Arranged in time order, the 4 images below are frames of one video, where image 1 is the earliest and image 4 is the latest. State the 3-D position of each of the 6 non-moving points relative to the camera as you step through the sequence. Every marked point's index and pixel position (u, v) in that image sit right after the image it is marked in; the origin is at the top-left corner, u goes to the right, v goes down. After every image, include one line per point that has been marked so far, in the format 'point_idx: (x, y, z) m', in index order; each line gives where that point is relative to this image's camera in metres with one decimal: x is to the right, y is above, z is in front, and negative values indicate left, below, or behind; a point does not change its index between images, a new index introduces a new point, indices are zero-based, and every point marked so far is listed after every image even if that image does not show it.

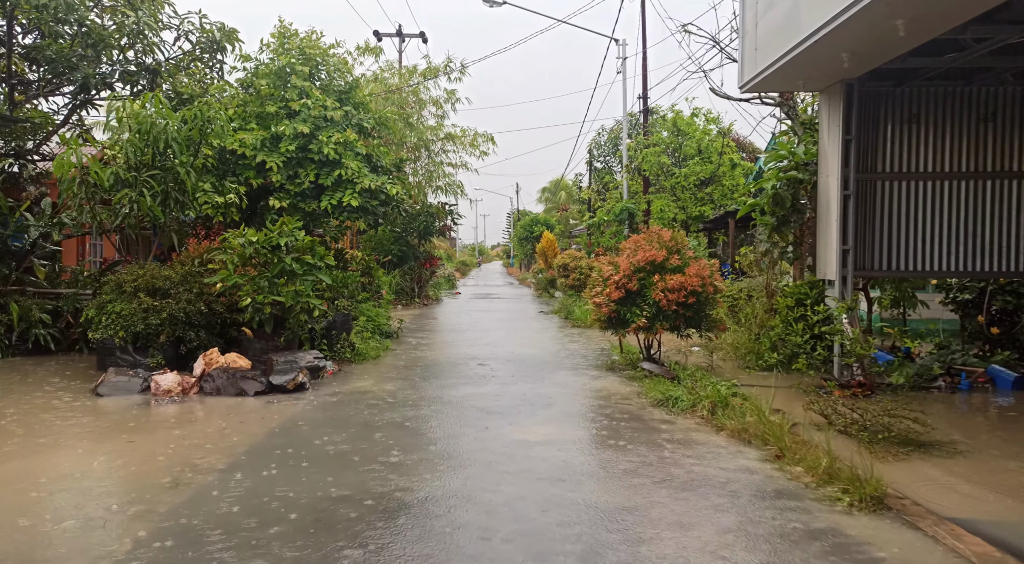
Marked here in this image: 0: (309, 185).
0: (-3.1, +1.5, +10.2) m
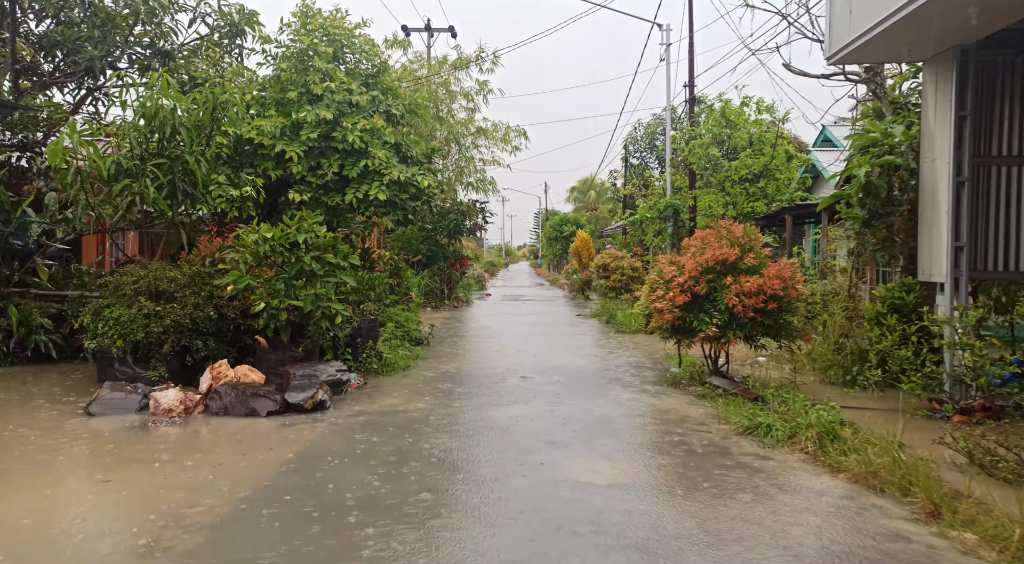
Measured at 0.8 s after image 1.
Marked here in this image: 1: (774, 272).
0: (-2.5, +1.4, +9.2) m
1: (+2.7, +0.1, +7.0) m
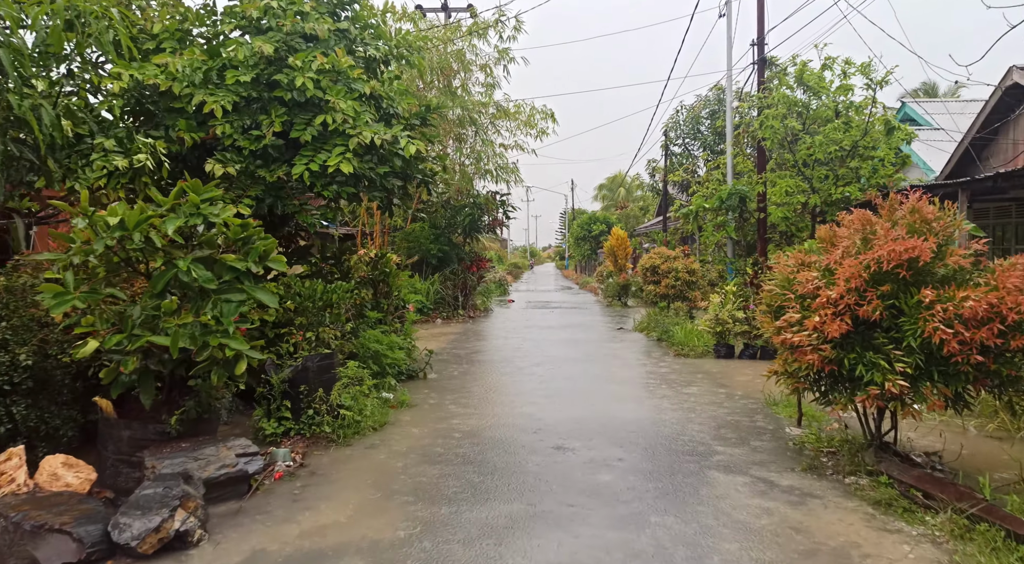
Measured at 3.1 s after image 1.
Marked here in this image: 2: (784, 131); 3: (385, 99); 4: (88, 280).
0: (-2.2, +1.3, +6.3) m
1: (+2.9, 0.0, +3.9) m
2: (+5.3, +3.0, +13.3) m
3: (-1.3, +1.9, +6.9) m
4: (-2.5, 0.0, +4.0) m
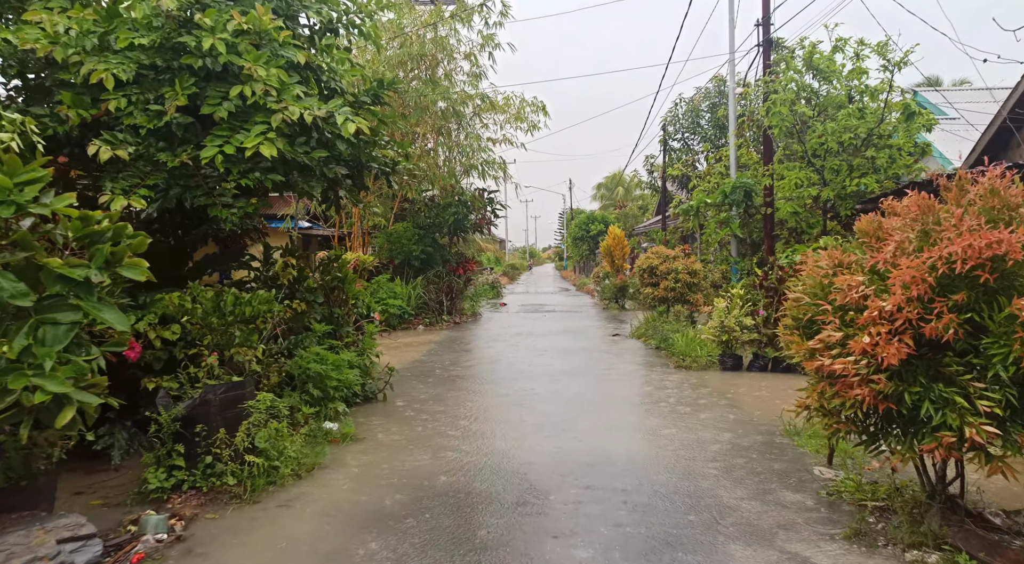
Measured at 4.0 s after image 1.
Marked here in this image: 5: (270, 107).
0: (-2.5, +1.2, +5.1) m
1: (+2.6, 0.0, +2.7) m
2: (+5.0, +2.9, +12.1) m
3: (-1.6, +1.8, +5.8) m
4: (-2.8, 0.0, +2.9) m
5: (-1.8, +1.4, +5.1) m
